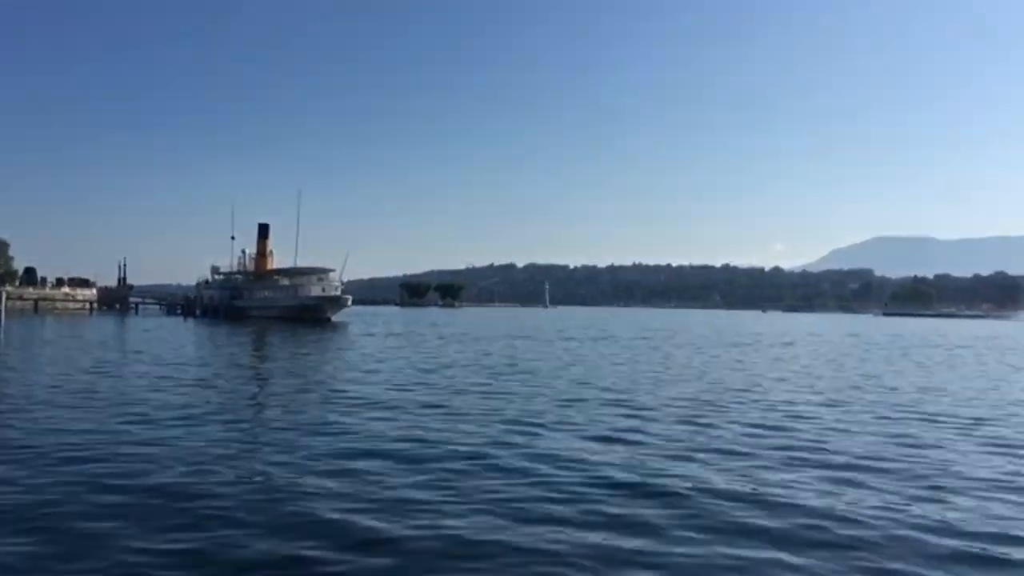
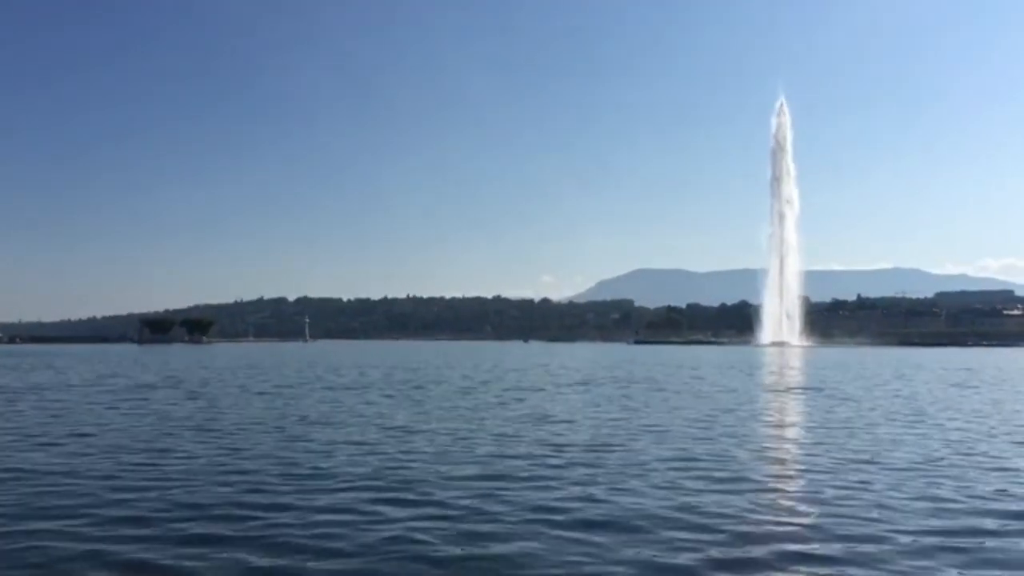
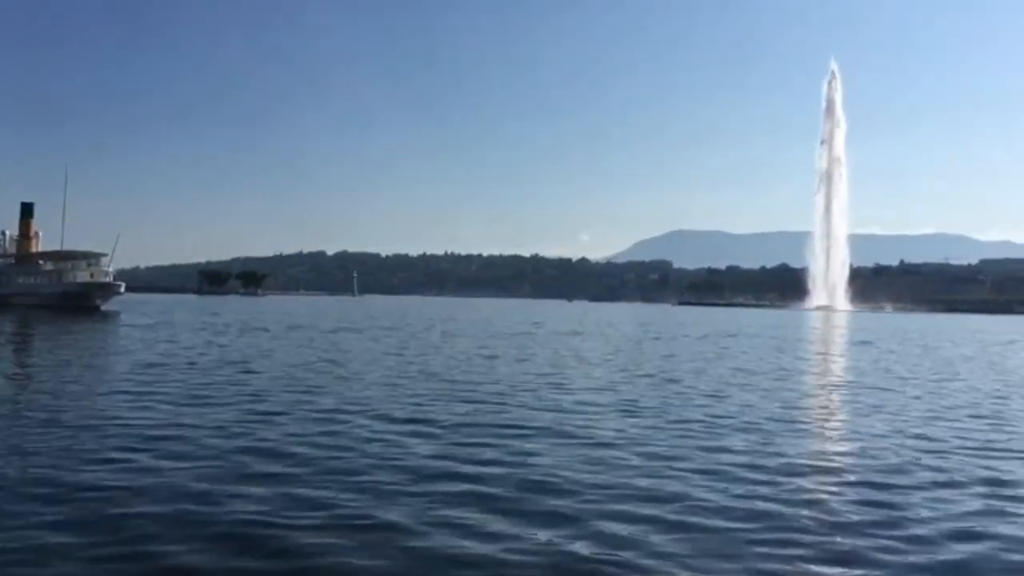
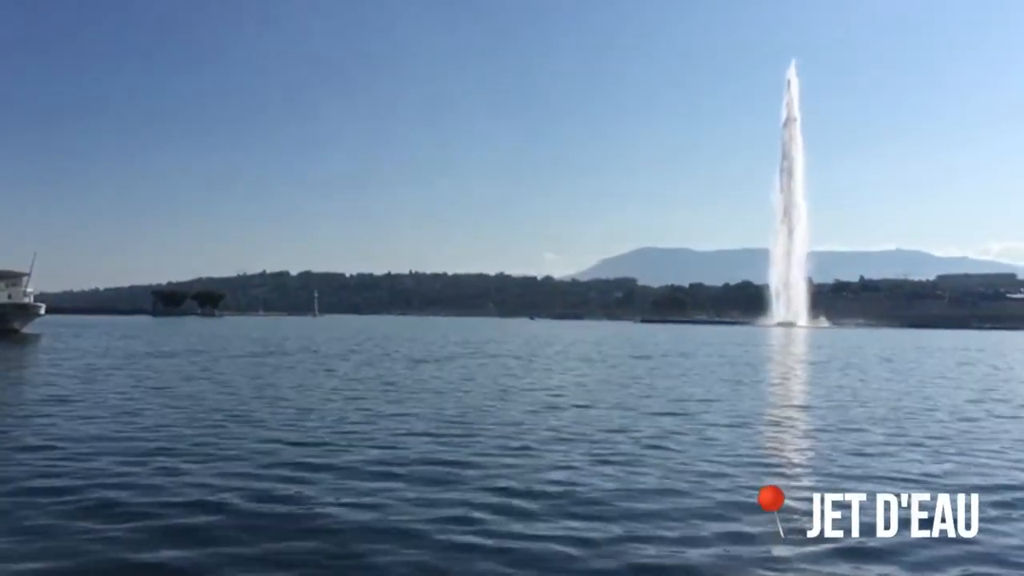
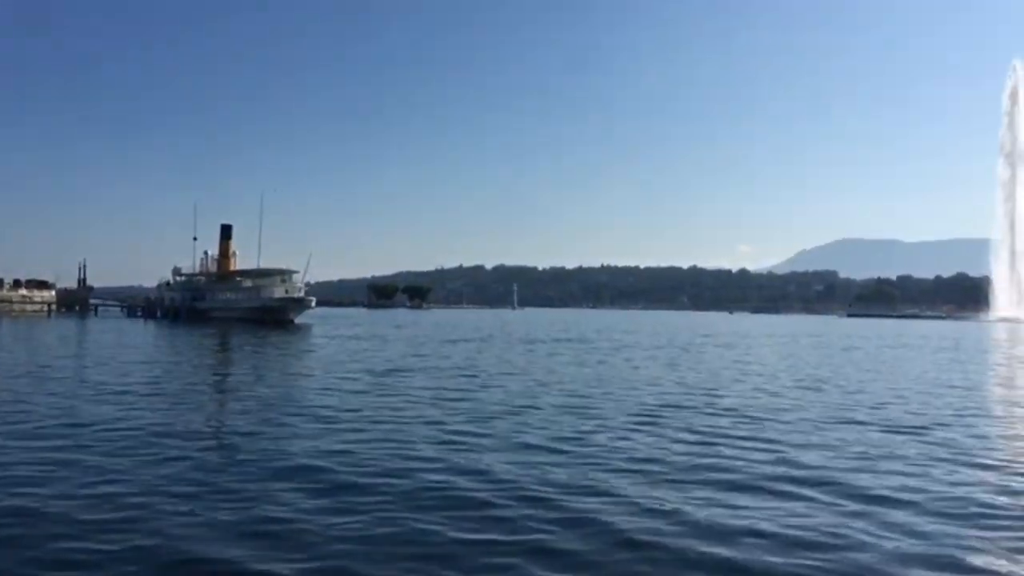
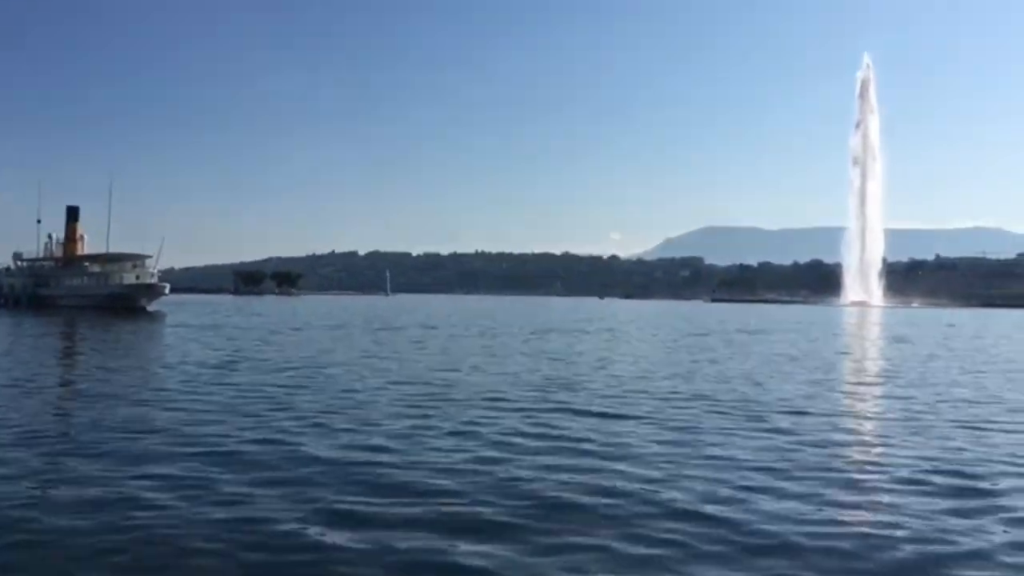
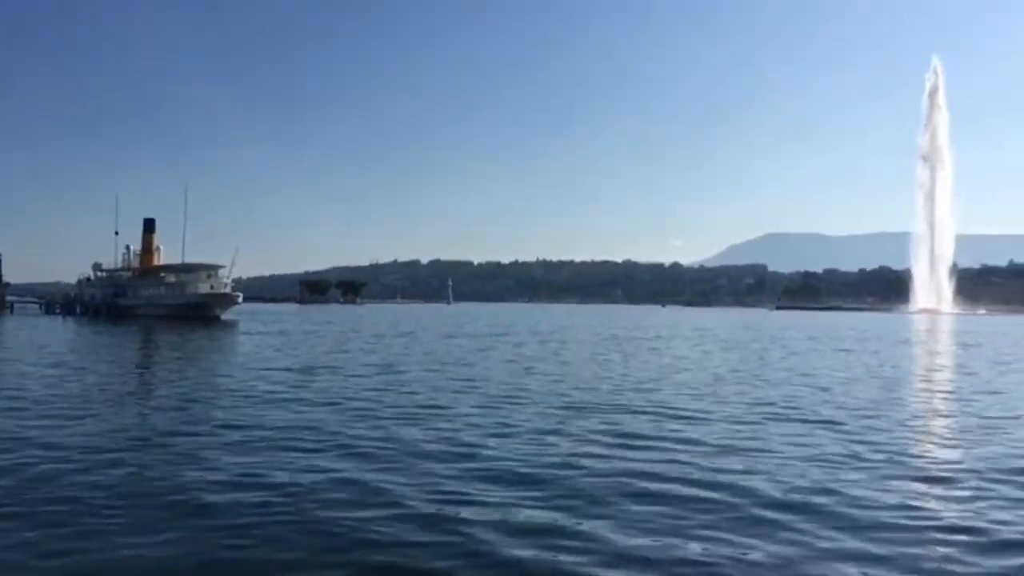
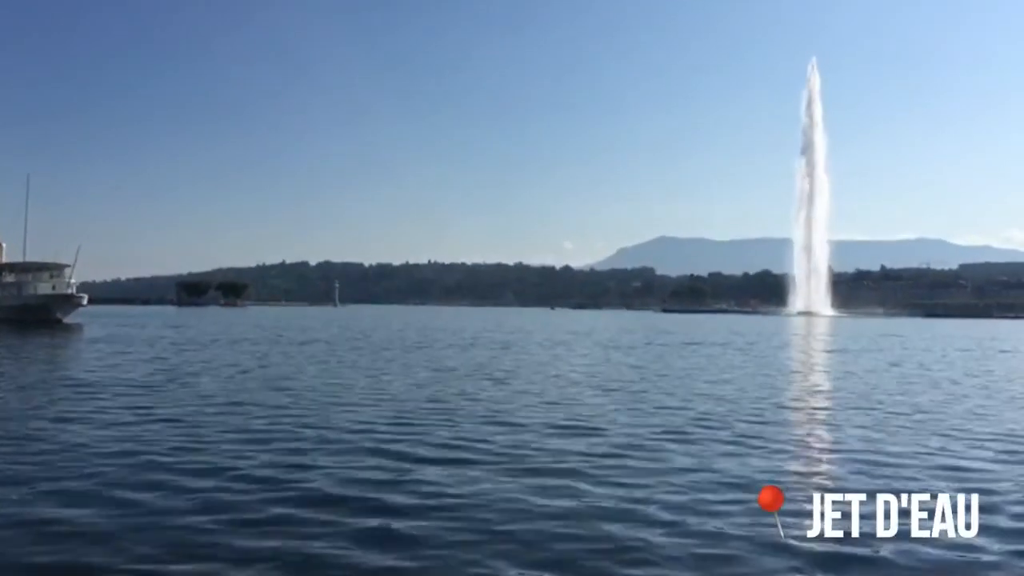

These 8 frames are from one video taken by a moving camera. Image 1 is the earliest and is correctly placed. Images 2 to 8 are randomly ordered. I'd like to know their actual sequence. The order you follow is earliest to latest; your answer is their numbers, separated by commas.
5, 7, 6, 3, 8, 4, 2
